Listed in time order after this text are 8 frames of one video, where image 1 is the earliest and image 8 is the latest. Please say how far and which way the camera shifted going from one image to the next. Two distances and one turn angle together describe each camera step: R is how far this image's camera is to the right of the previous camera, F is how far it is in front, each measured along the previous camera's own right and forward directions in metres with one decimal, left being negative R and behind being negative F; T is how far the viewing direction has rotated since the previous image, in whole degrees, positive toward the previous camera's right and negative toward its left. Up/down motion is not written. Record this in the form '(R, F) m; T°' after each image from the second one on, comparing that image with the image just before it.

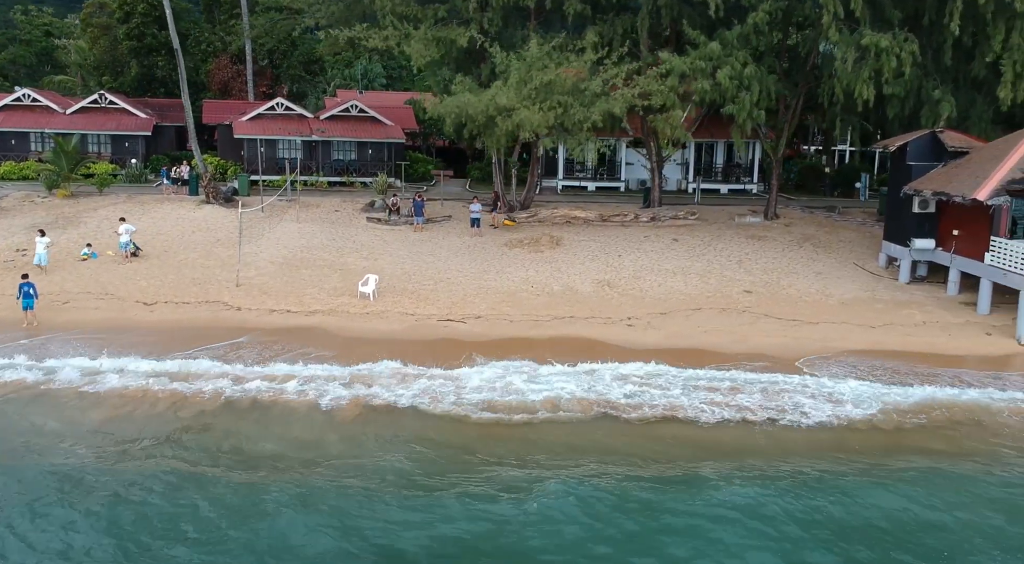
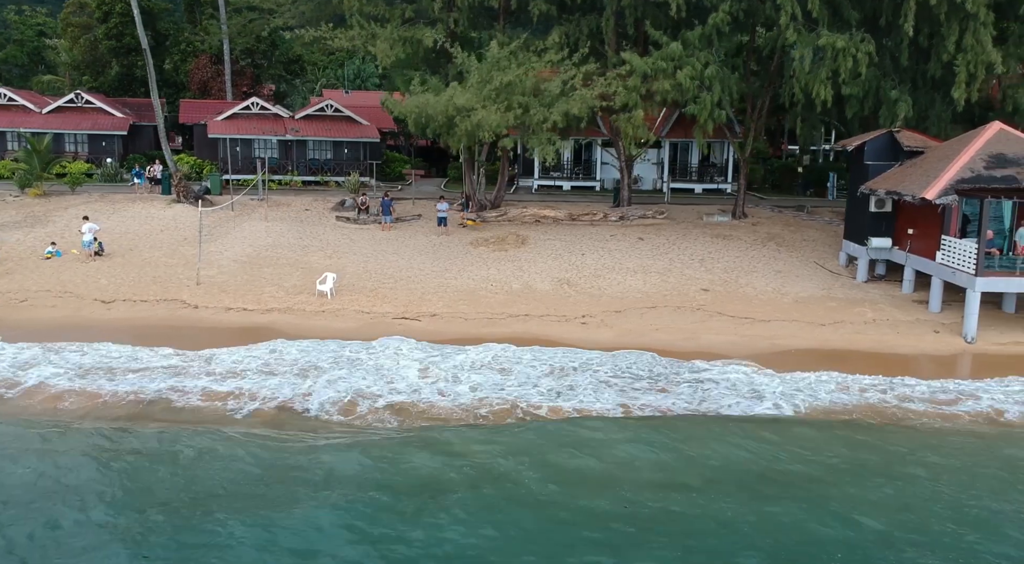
(+1.0, -0.2) m; 0°
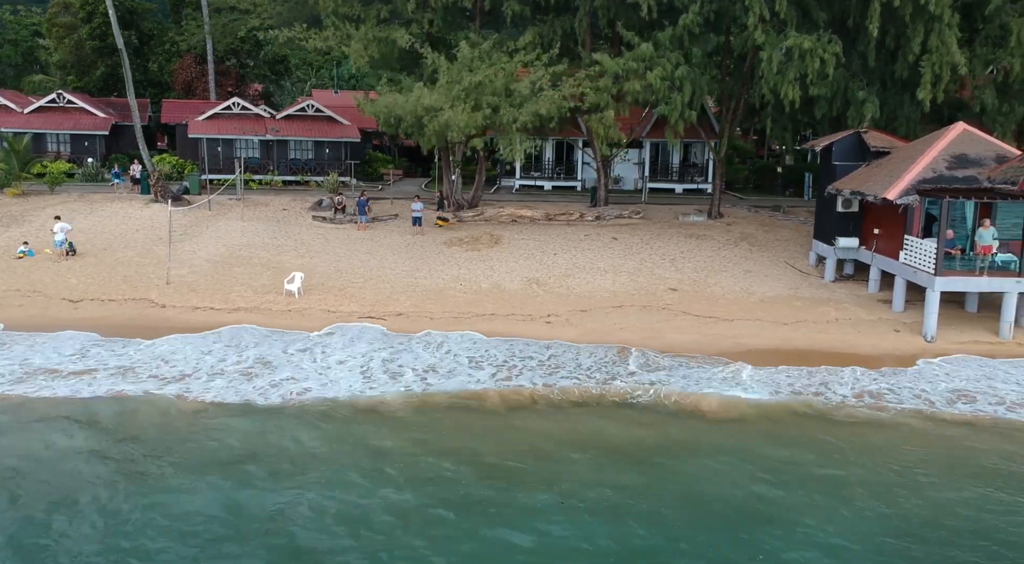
(+0.8, -0.1) m; 0°
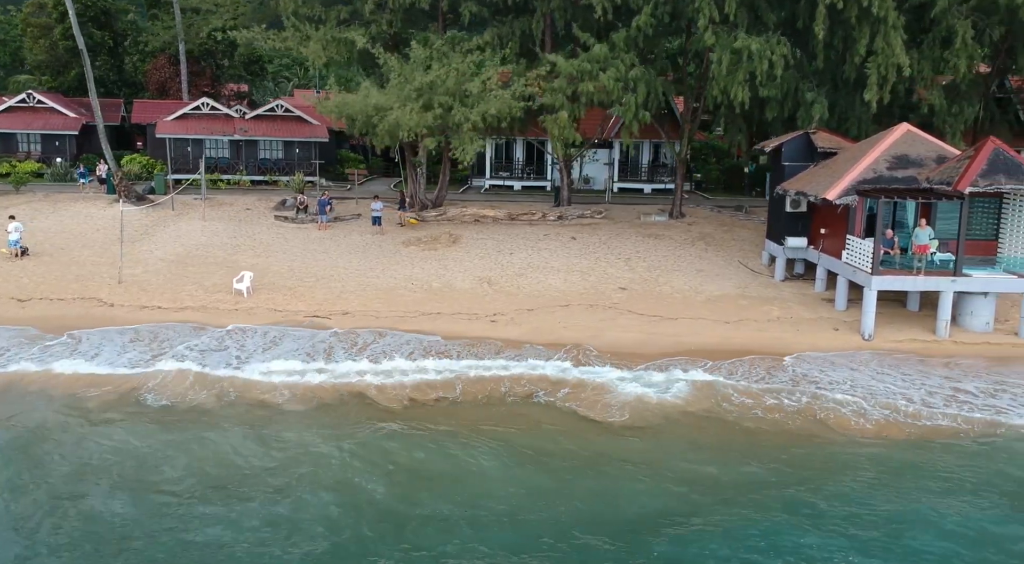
(+1.2, -0.2) m; 0°
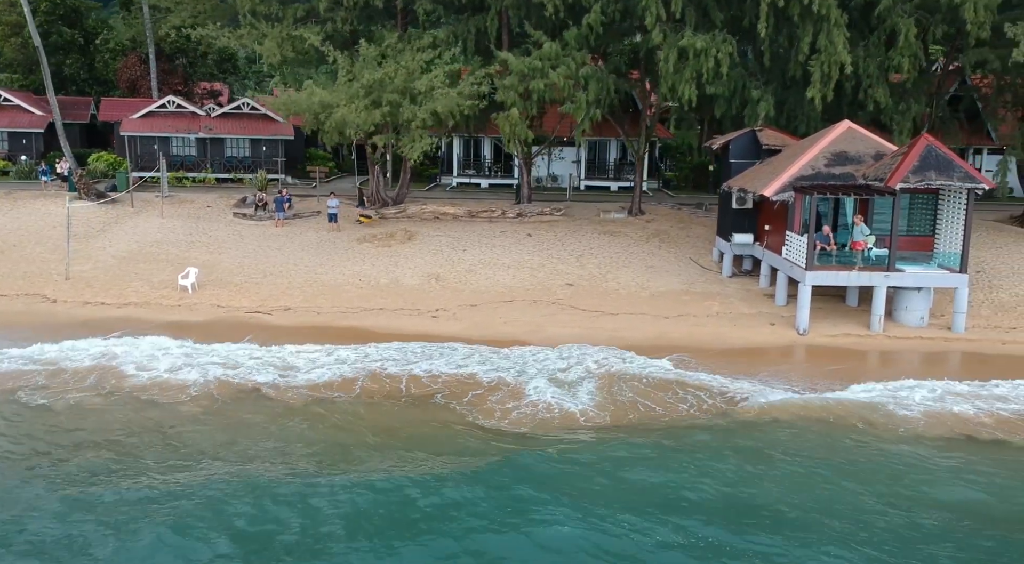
(+1.2, -0.2) m; 0°
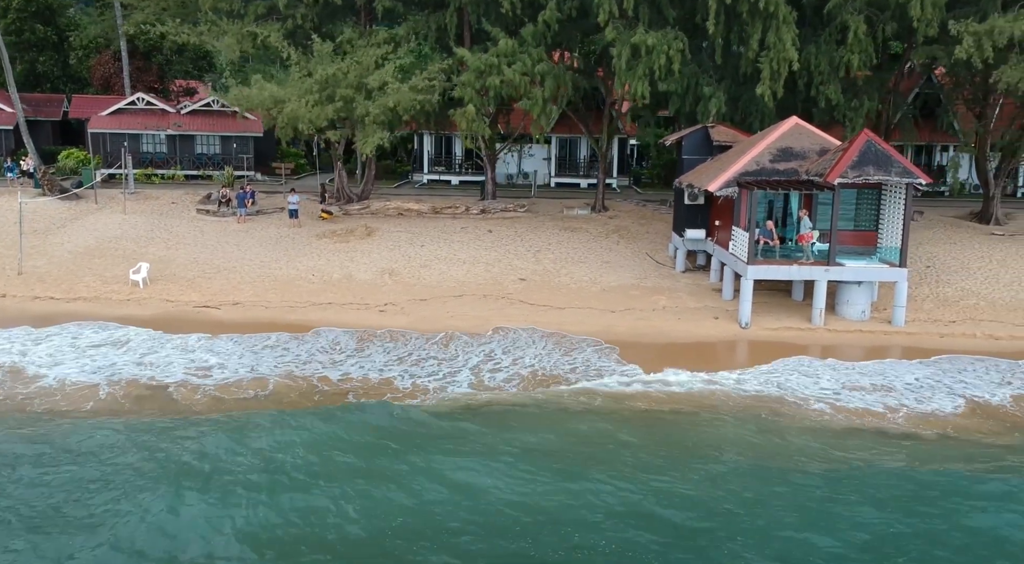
(+1.1, -0.2) m; 0°
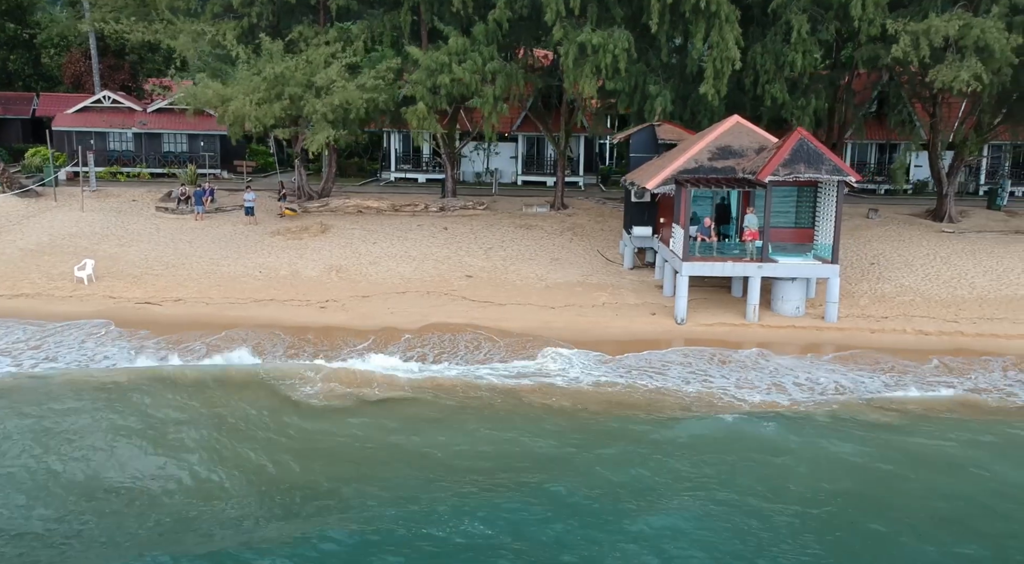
(+1.3, -0.2) m; 0°
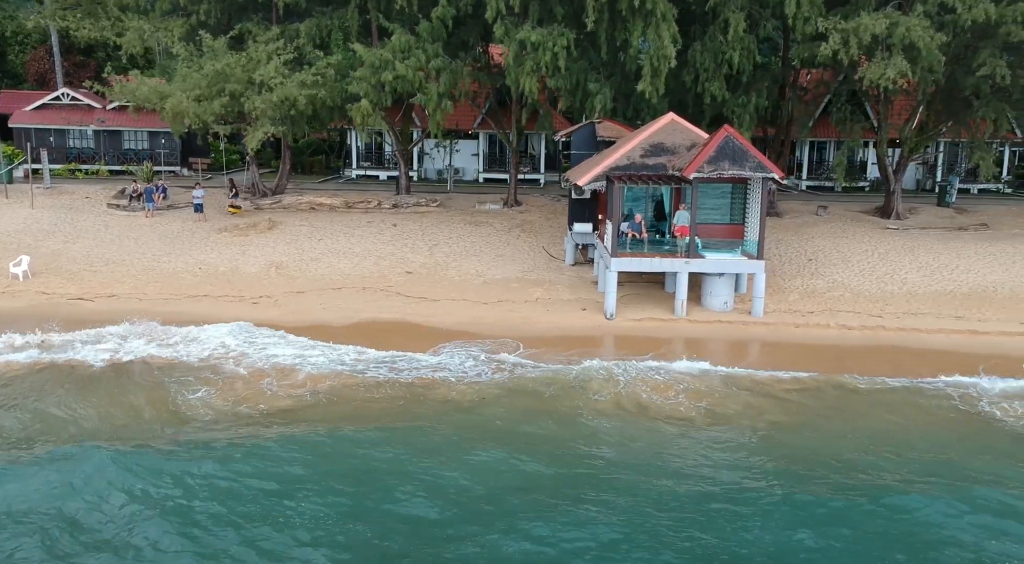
(+1.4, -0.1) m; 0°
